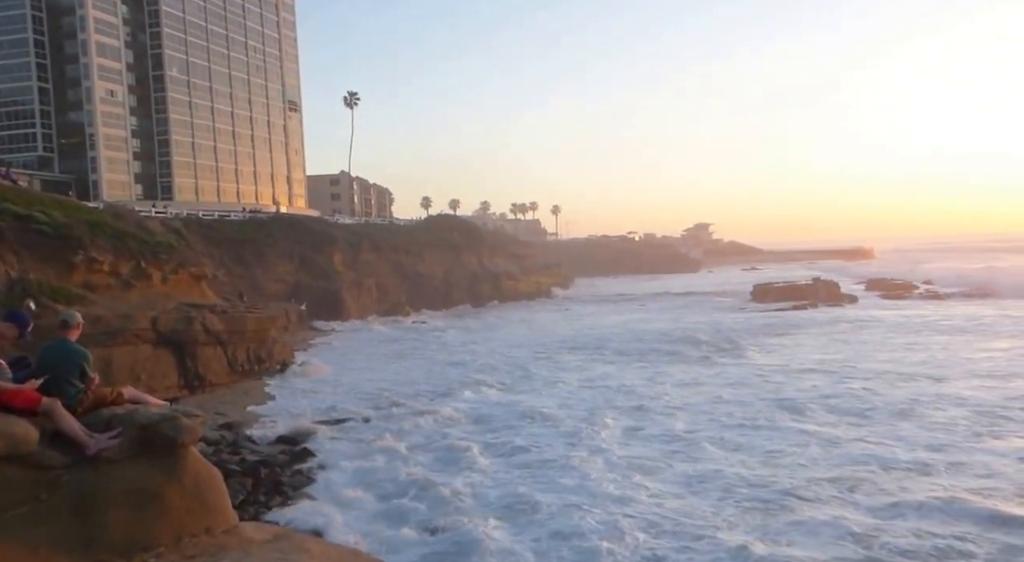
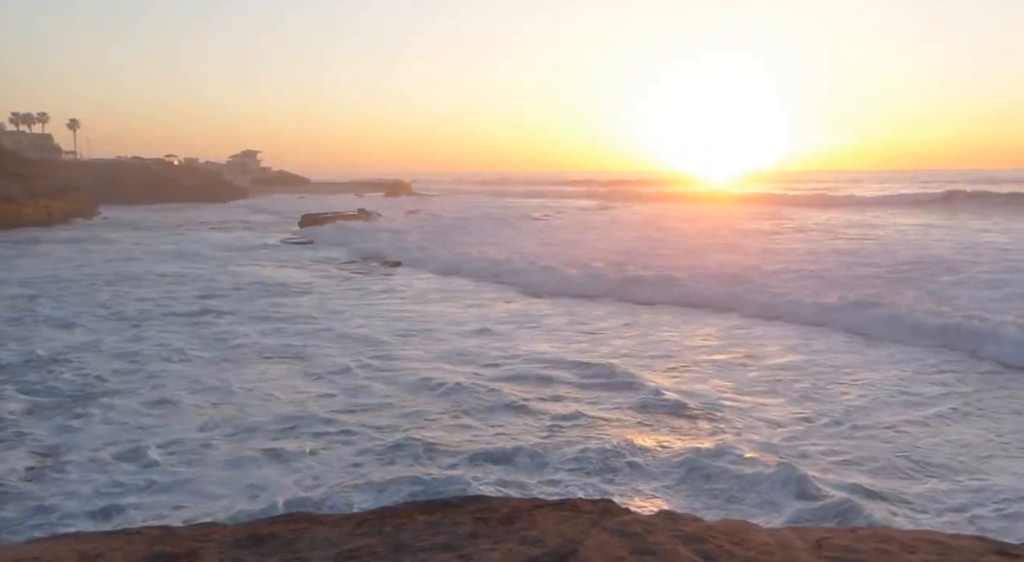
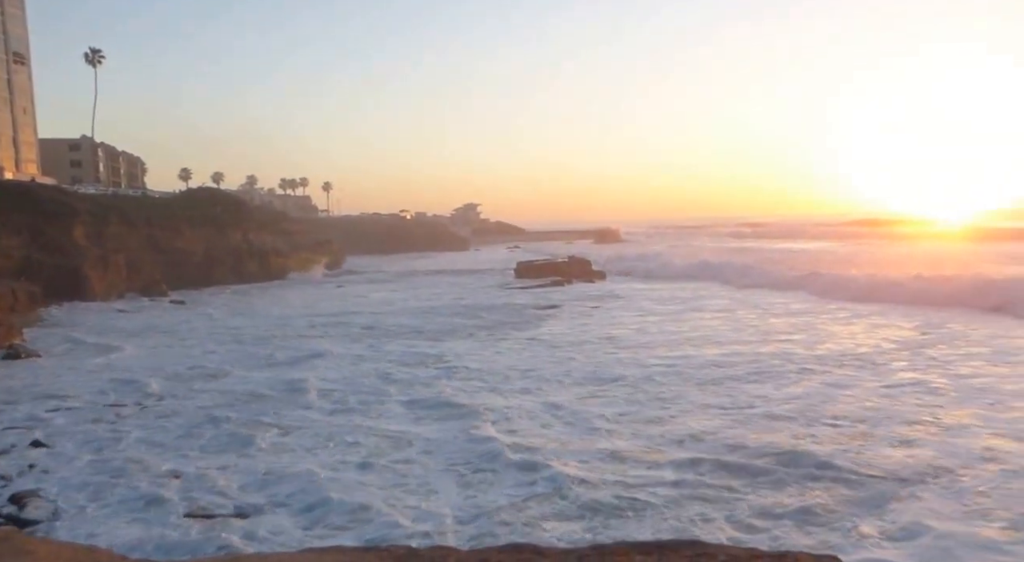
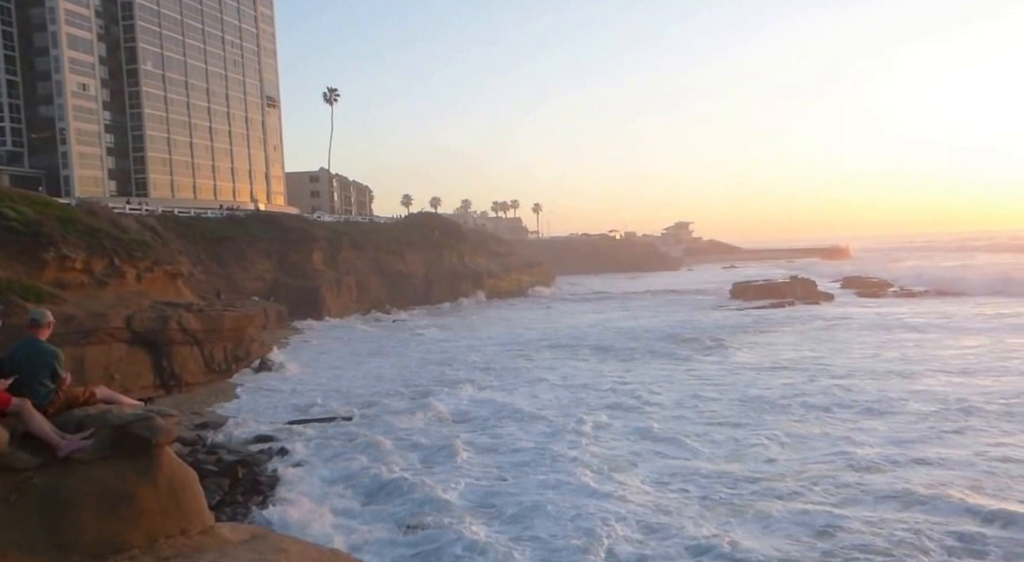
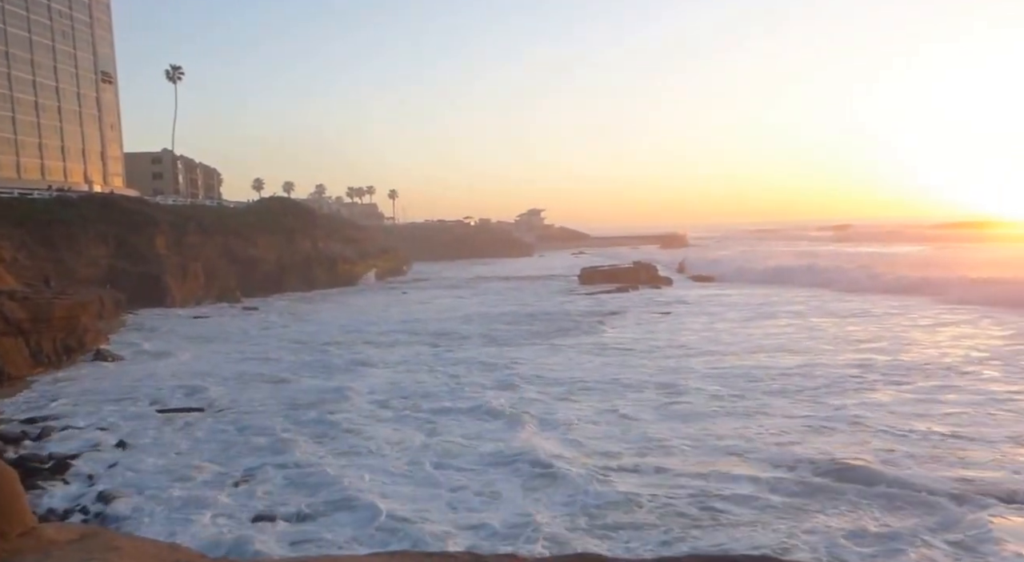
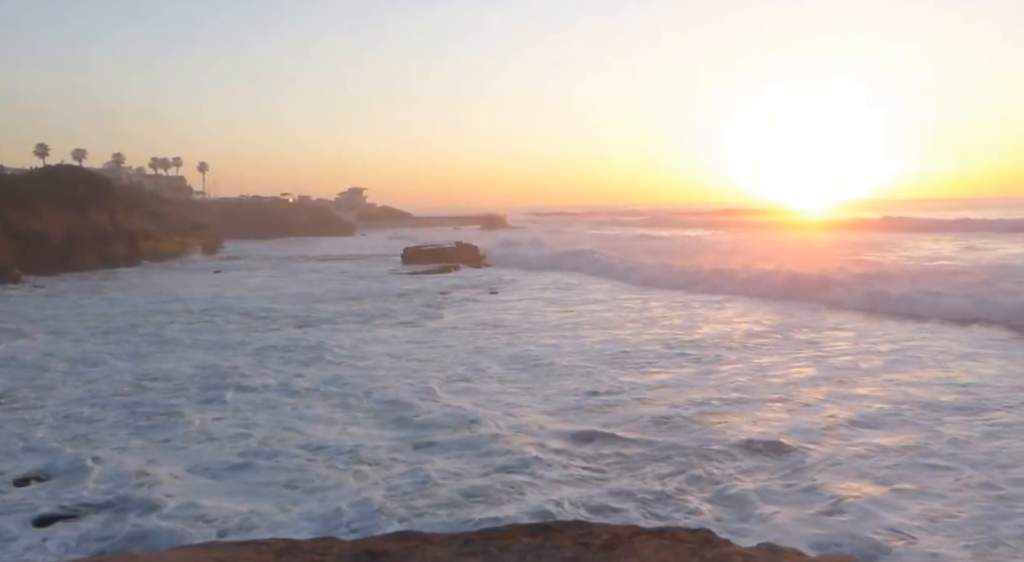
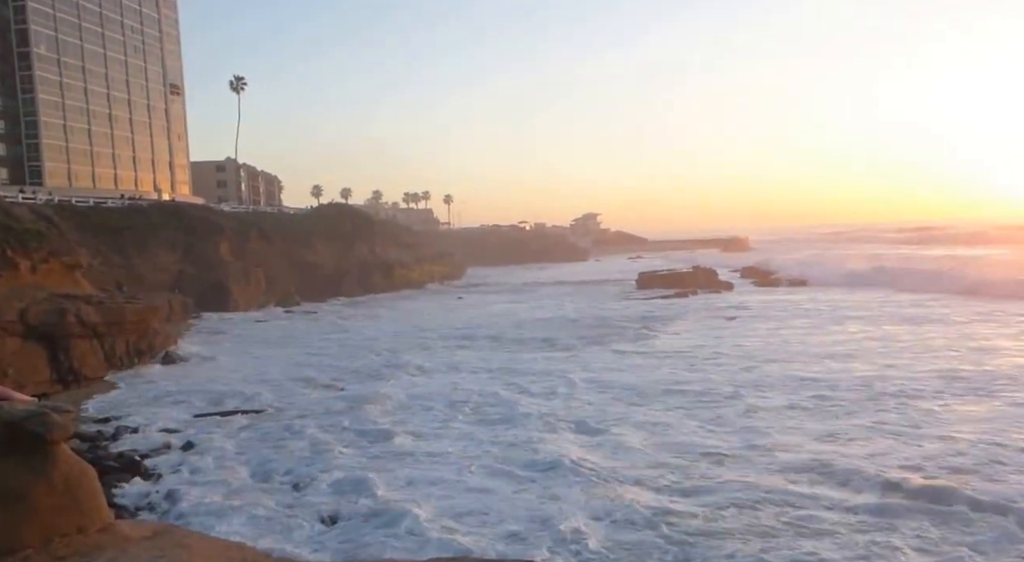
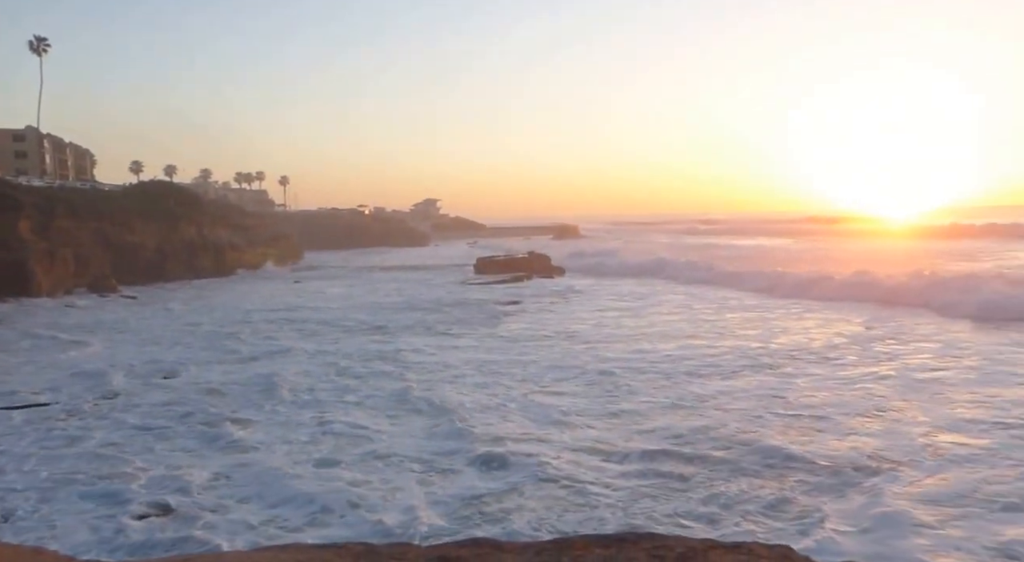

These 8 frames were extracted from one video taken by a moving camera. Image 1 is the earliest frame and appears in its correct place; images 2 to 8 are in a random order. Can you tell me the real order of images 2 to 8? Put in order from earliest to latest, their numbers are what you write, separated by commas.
4, 7, 5, 3, 8, 6, 2
